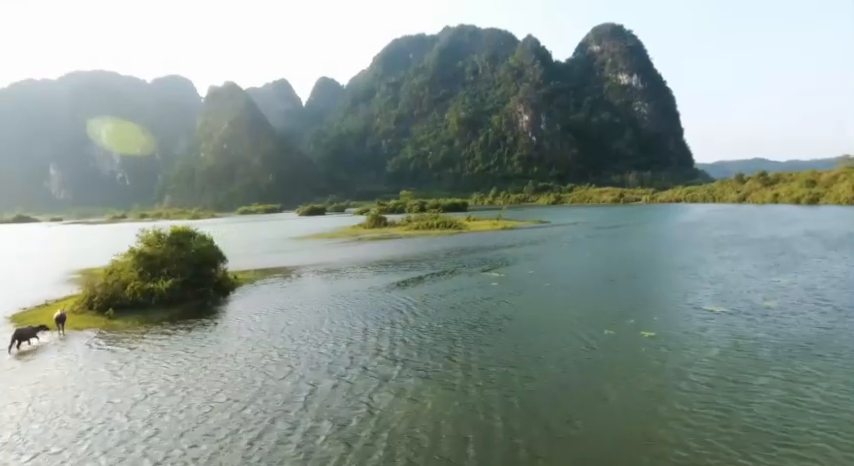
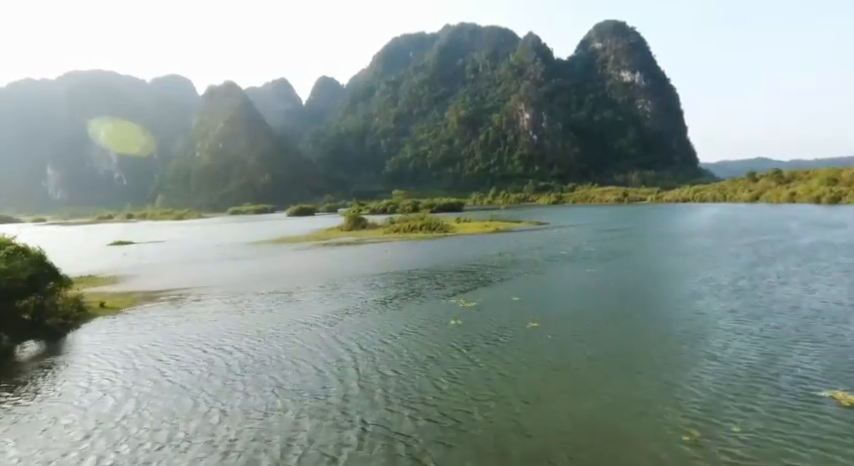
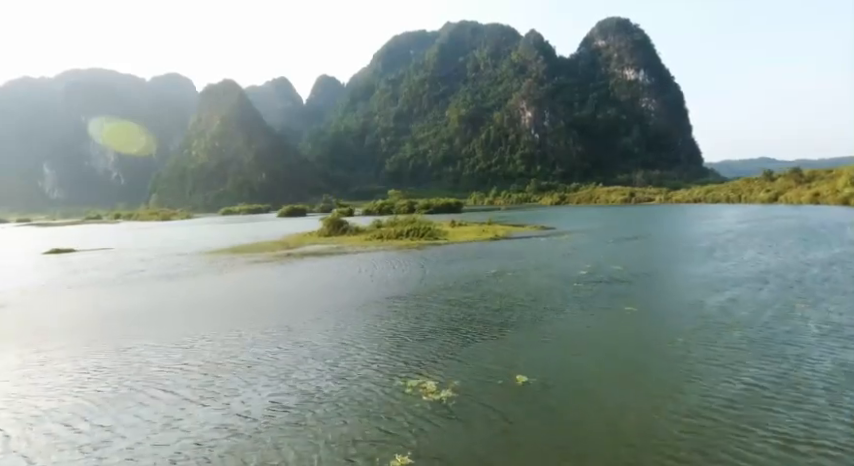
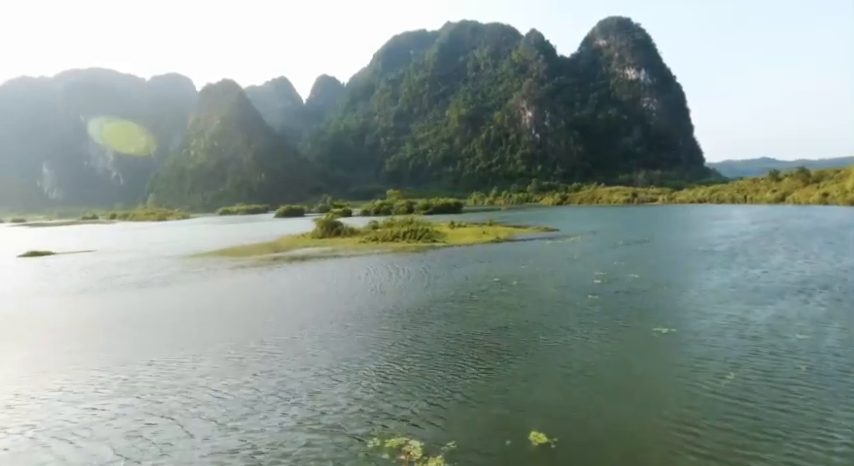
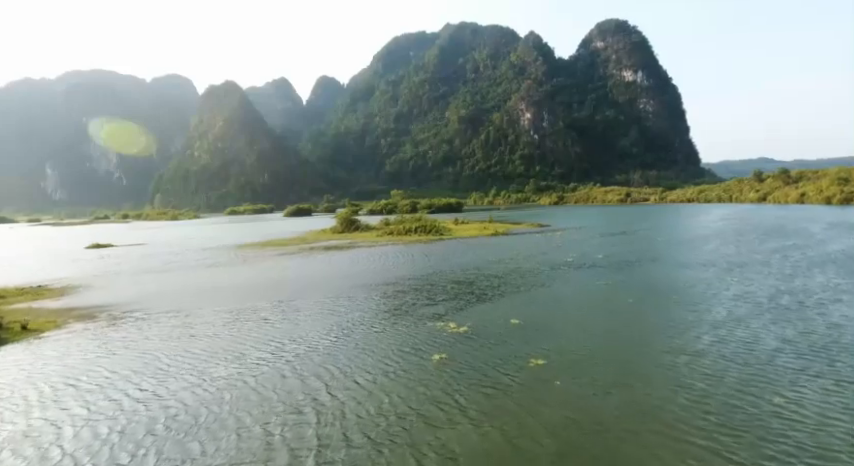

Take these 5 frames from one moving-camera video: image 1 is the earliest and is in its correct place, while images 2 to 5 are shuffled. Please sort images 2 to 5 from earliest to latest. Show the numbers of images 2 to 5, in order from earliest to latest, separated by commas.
2, 5, 3, 4
